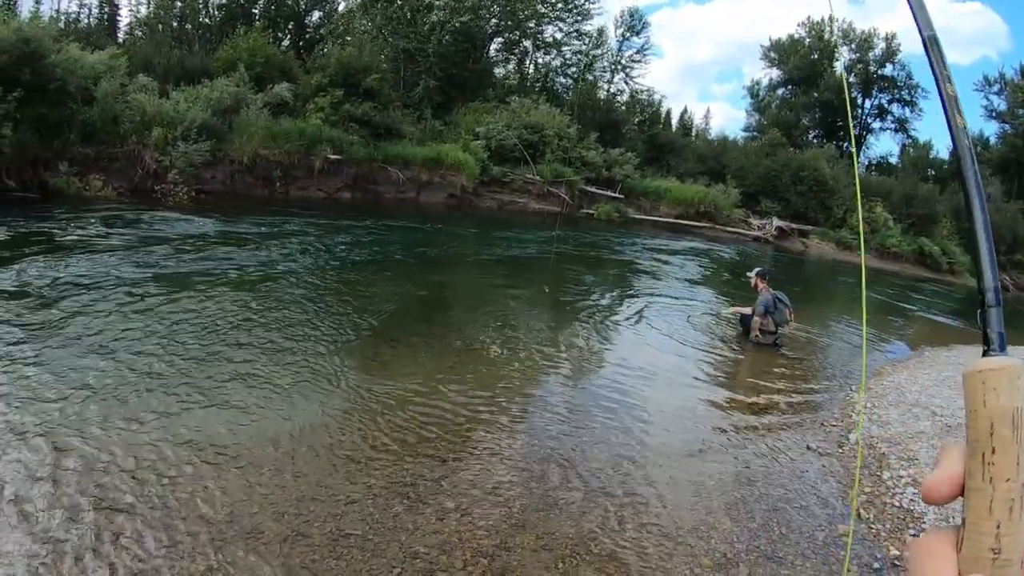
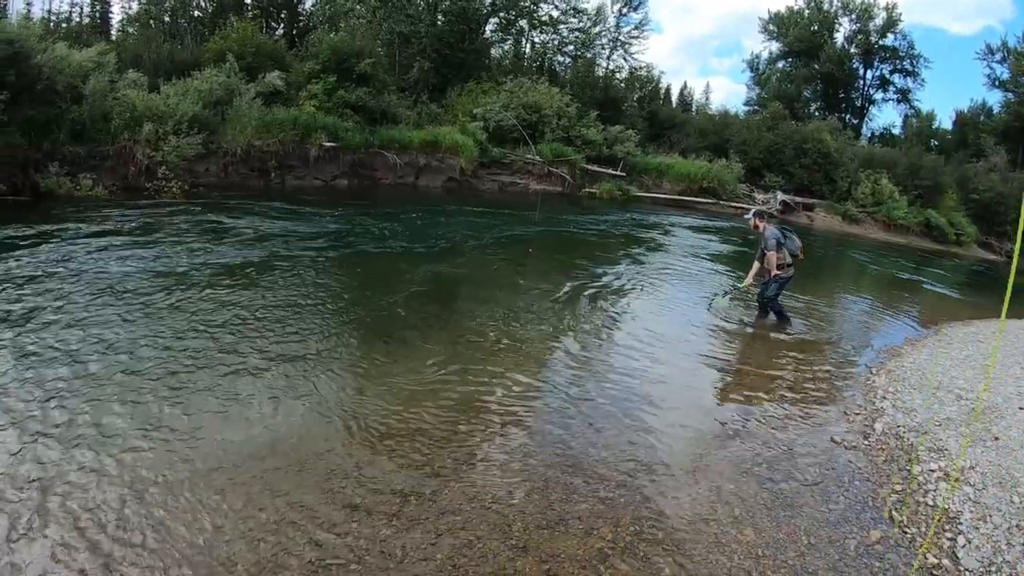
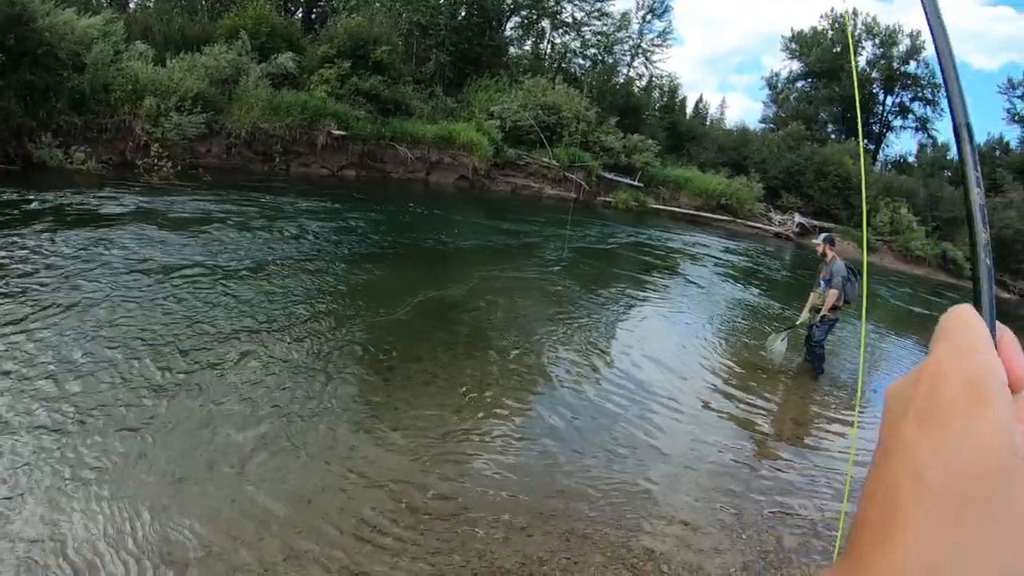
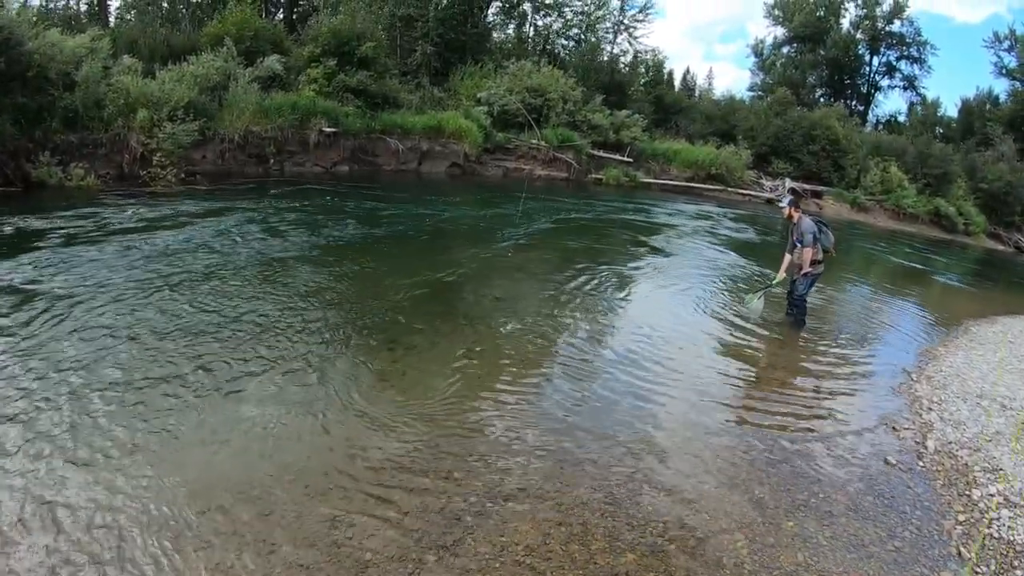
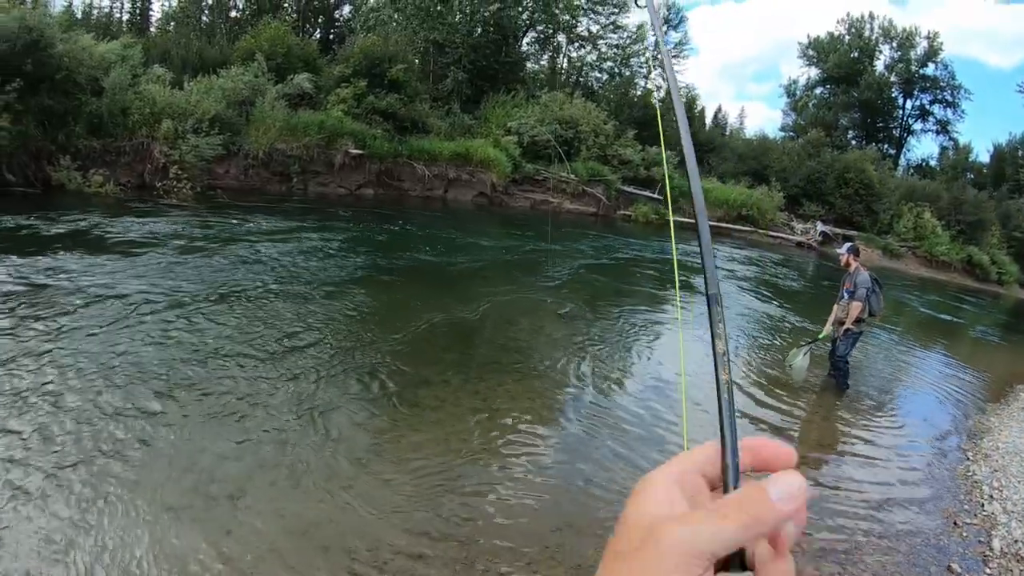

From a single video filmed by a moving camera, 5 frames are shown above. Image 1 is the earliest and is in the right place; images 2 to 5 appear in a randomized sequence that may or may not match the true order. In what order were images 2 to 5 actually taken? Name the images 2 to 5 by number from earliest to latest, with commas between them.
2, 4, 5, 3
